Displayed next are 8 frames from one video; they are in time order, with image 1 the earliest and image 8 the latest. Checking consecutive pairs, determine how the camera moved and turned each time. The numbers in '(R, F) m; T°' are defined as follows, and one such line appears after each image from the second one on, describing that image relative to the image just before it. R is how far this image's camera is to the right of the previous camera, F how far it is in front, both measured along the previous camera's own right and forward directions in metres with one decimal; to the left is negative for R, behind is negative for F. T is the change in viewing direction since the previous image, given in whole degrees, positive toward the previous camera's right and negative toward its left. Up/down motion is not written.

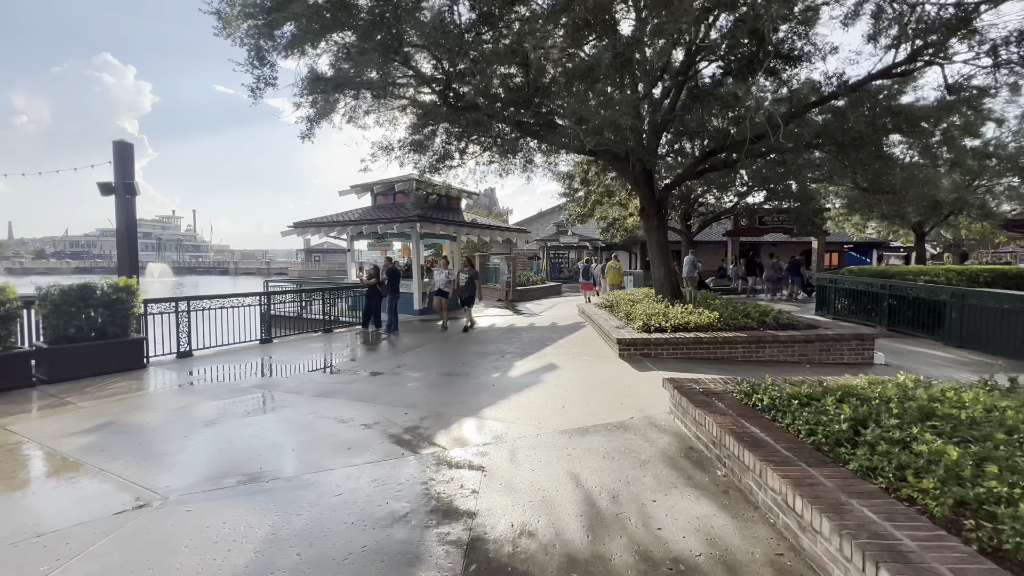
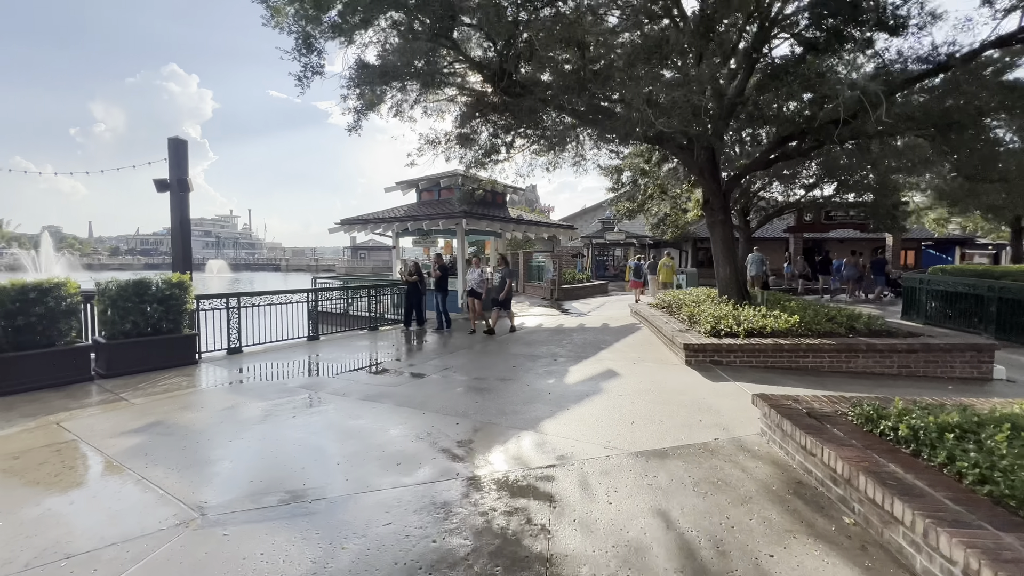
(-0.2, +0.5) m; -5°
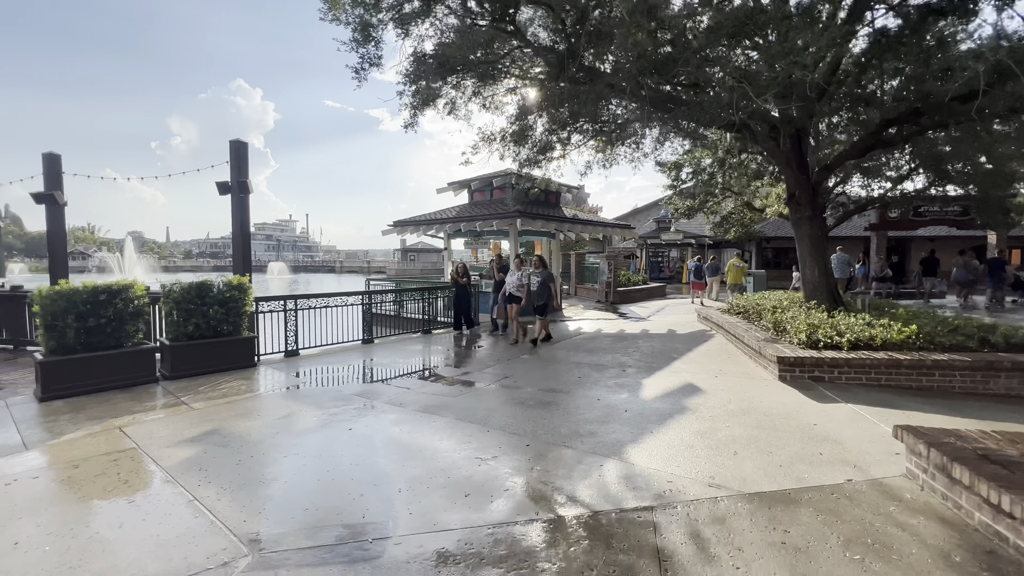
(-0.3, +0.5) m; -6°
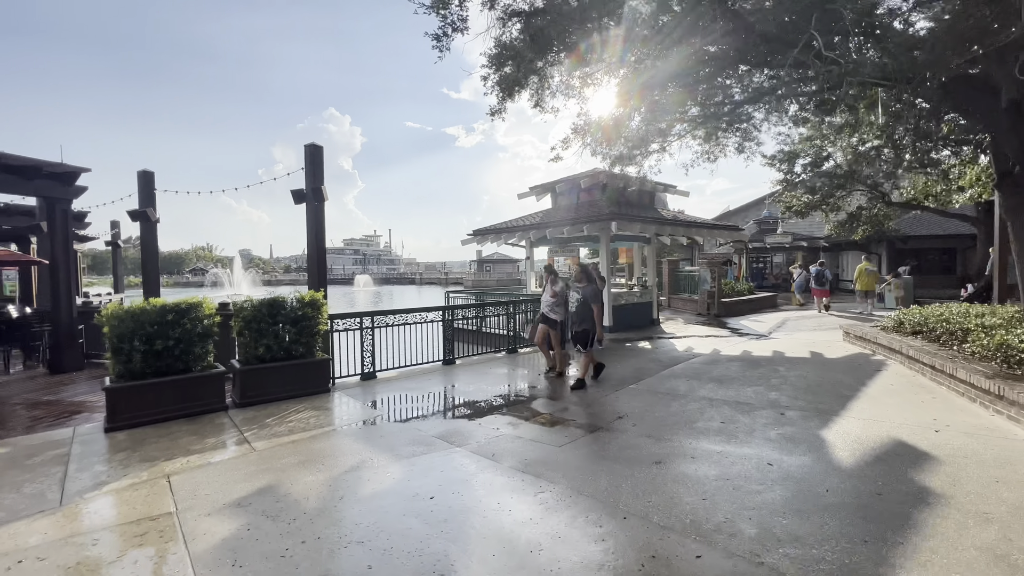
(-0.5, +1.3) m; -9°
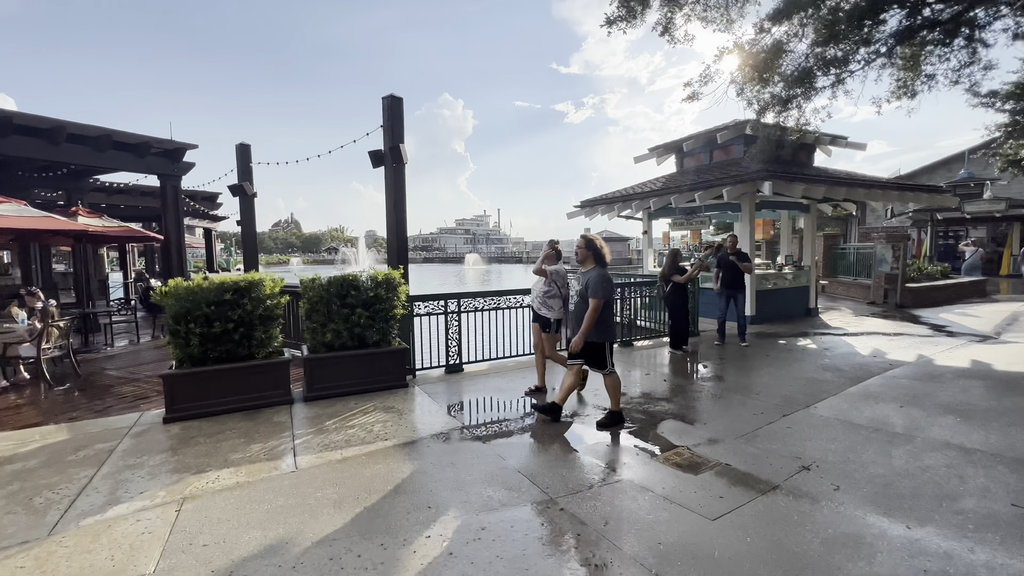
(-0.1, +1.6) m; -13°
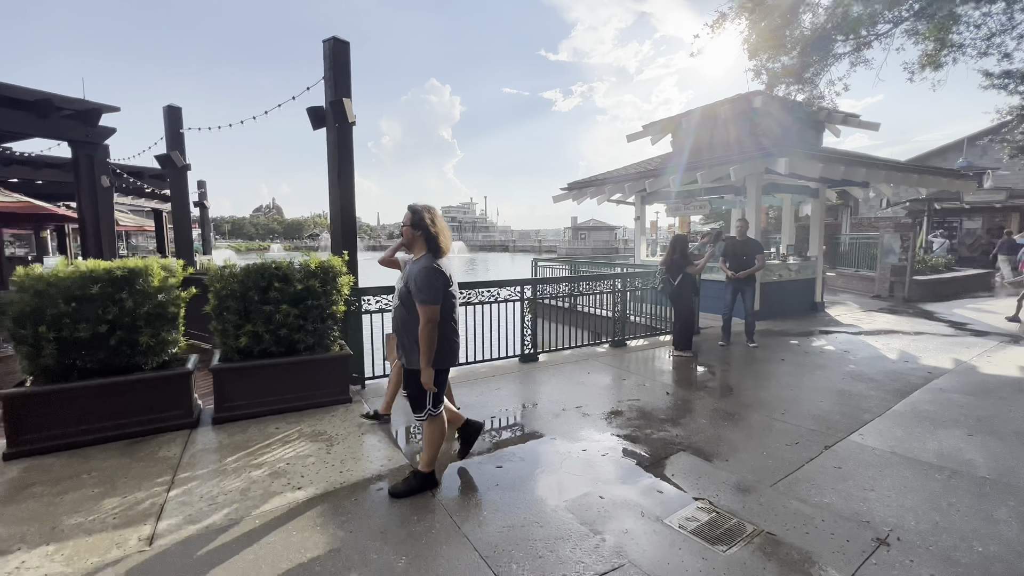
(+0.2, +1.1) m; +2°
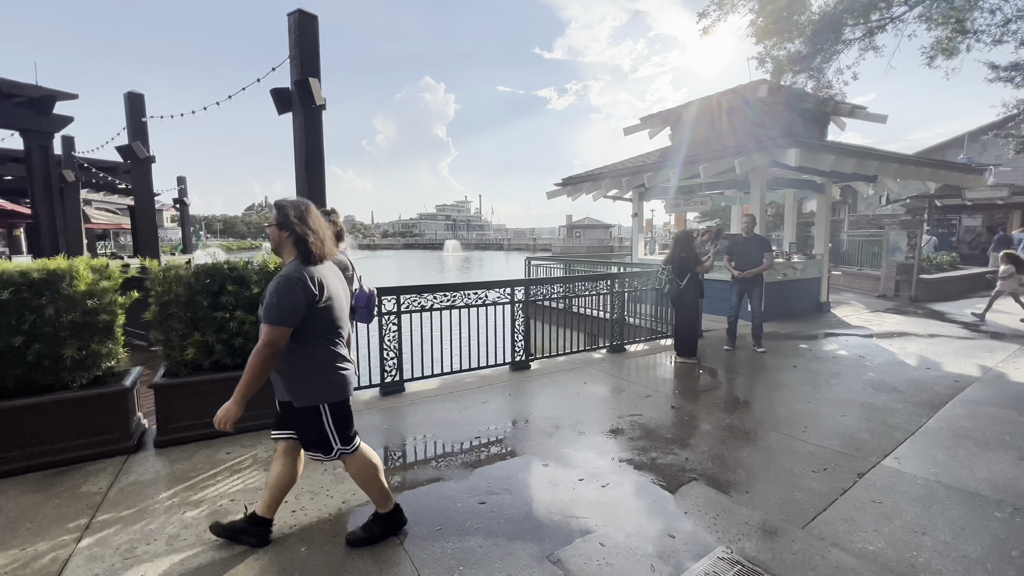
(+0.1, +0.5) m; +1°
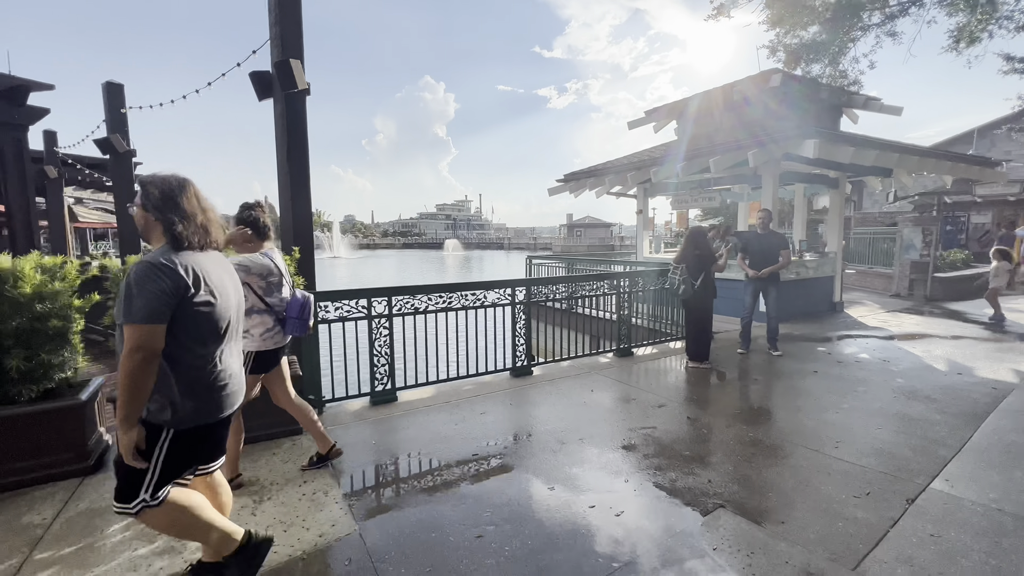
(0.0, +0.4) m; 0°
